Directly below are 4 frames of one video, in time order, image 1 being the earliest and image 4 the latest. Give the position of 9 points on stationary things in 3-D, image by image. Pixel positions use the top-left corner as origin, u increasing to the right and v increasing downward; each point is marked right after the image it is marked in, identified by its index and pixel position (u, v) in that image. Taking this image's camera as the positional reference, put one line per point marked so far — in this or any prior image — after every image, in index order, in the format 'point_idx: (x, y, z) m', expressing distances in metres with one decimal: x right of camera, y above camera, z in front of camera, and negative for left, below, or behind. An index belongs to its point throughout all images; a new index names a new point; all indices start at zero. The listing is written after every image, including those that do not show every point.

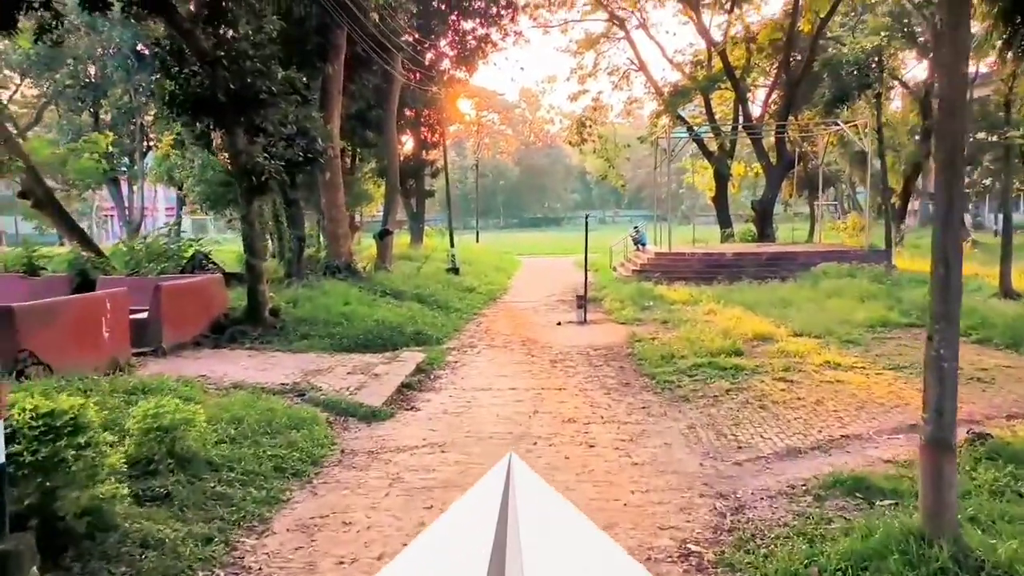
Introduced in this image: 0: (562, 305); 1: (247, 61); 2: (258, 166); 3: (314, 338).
0: (+1.1, -0.4, +19.4) m
1: (-3.8, +3.2, +12.6) m
2: (-3.7, +1.8, +12.9) m
3: (-2.9, -0.7, +12.6) m
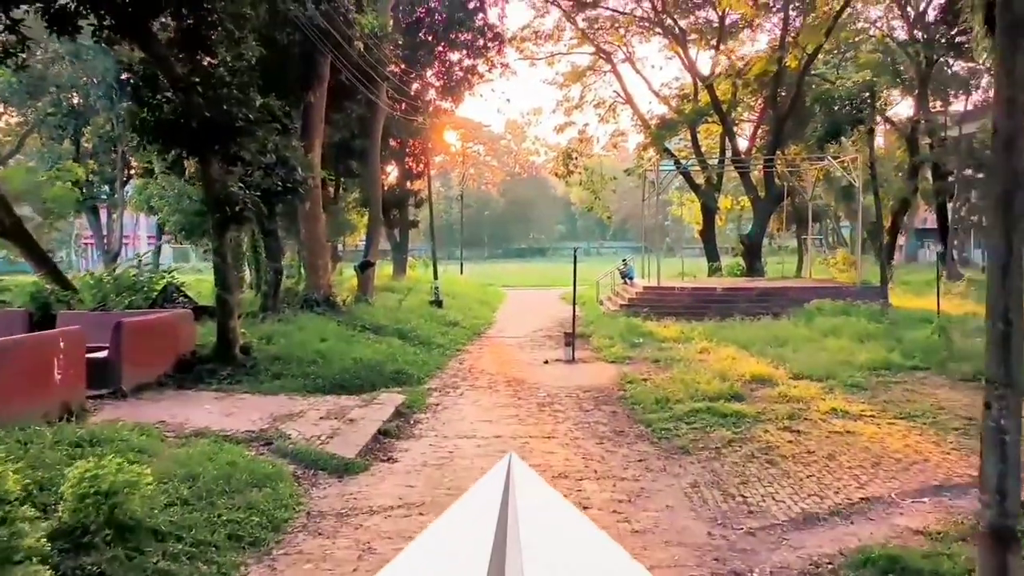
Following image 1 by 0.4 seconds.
0: (+0.8, -1.2, +18.7) m
1: (-3.9, +2.7, +11.9) m
2: (-3.9, +1.3, +12.2) m
3: (-3.1, -1.2, +11.9) m
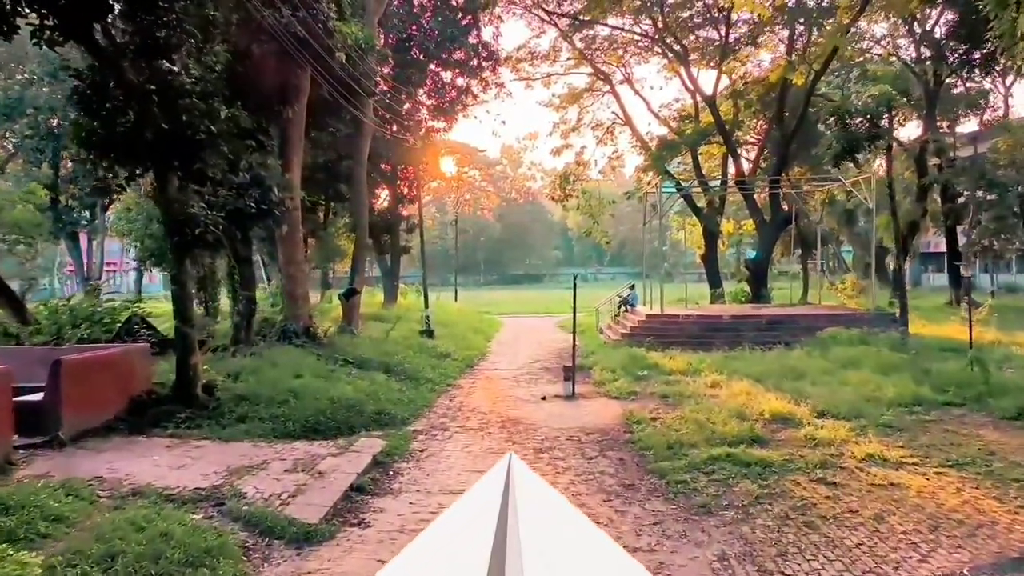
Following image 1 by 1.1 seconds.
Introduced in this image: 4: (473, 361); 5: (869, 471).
0: (+0.7, -1.7, +17.4) m
1: (-4.0, +2.3, +10.7) m
2: (-4.0, +0.9, +11.0) m
3: (-3.1, -1.6, +10.6) m
4: (-0.9, -1.7, +19.5) m
5: (+3.6, -1.8, +8.8) m
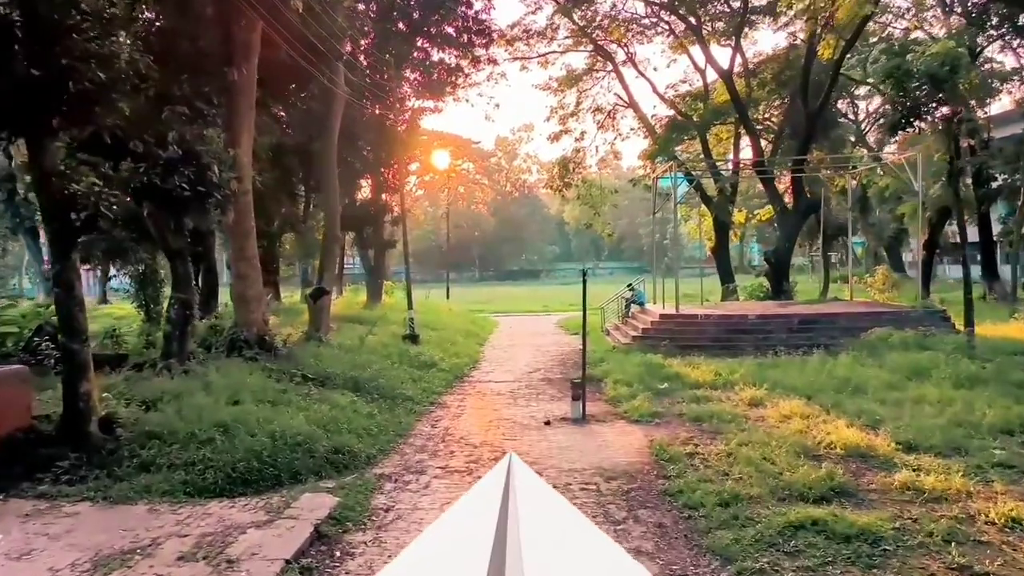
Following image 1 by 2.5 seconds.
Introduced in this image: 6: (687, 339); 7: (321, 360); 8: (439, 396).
0: (+0.6, -1.7, +14.7) m
1: (-4.1, +2.3, +8.0) m
2: (-4.1, +0.9, +8.2) m
3: (-3.2, -1.6, +7.9) m
4: (-1.0, -1.6, +16.8) m
5: (+3.6, -1.8, +6.1) m
6: (+3.8, -1.1, +18.9) m
7: (-2.9, -1.1, +13.4) m
8: (-1.1, -1.7, +13.8) m
